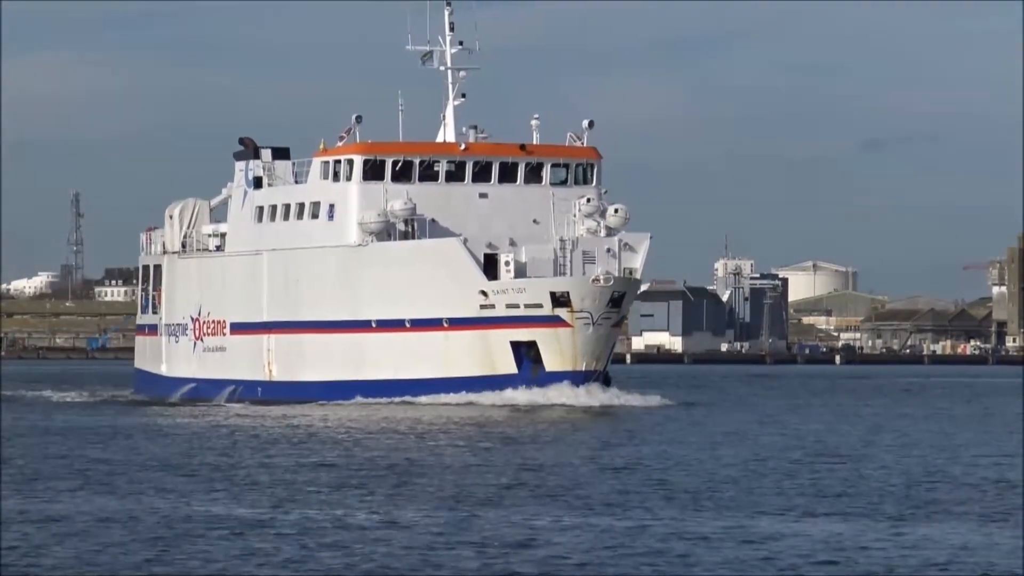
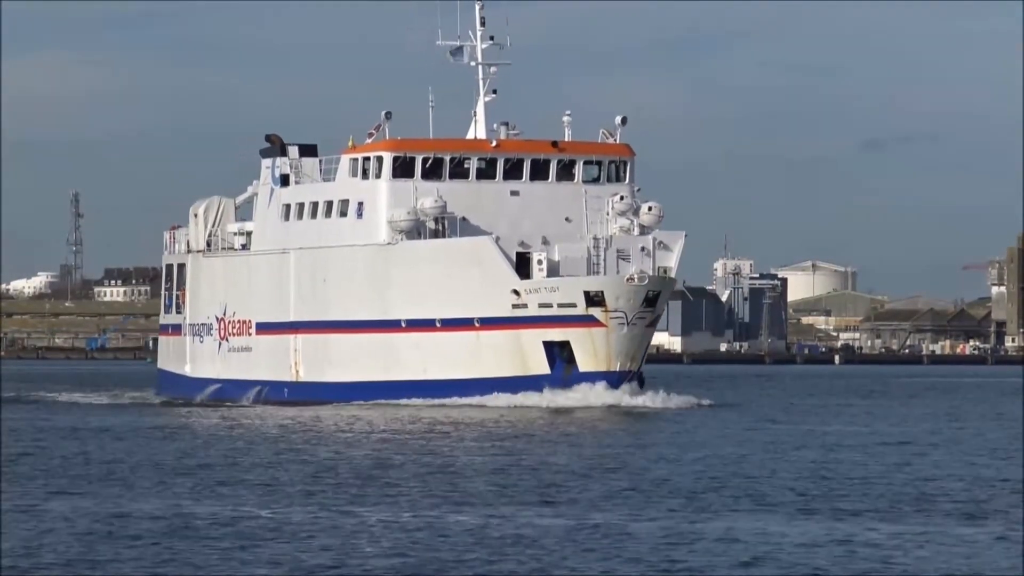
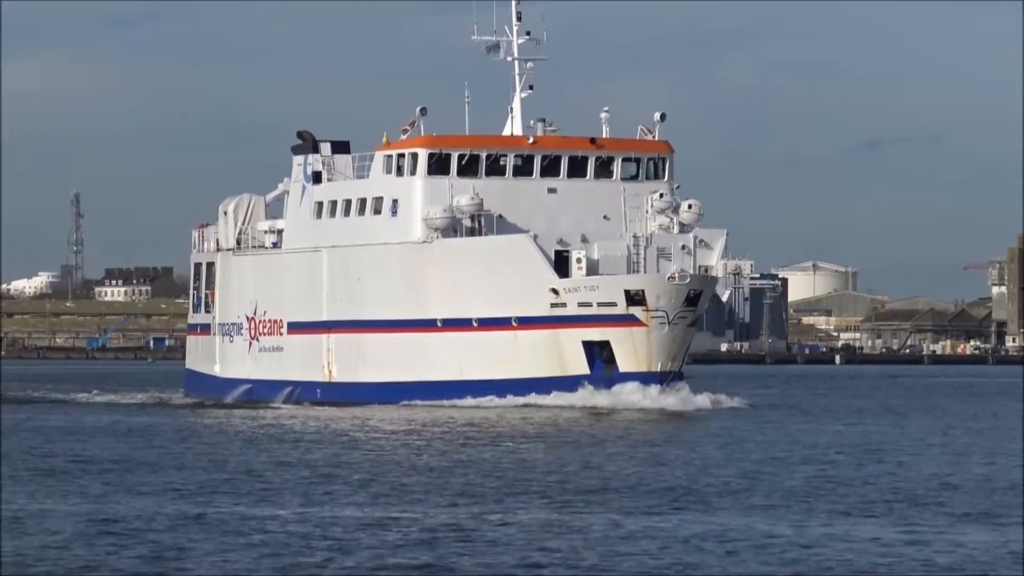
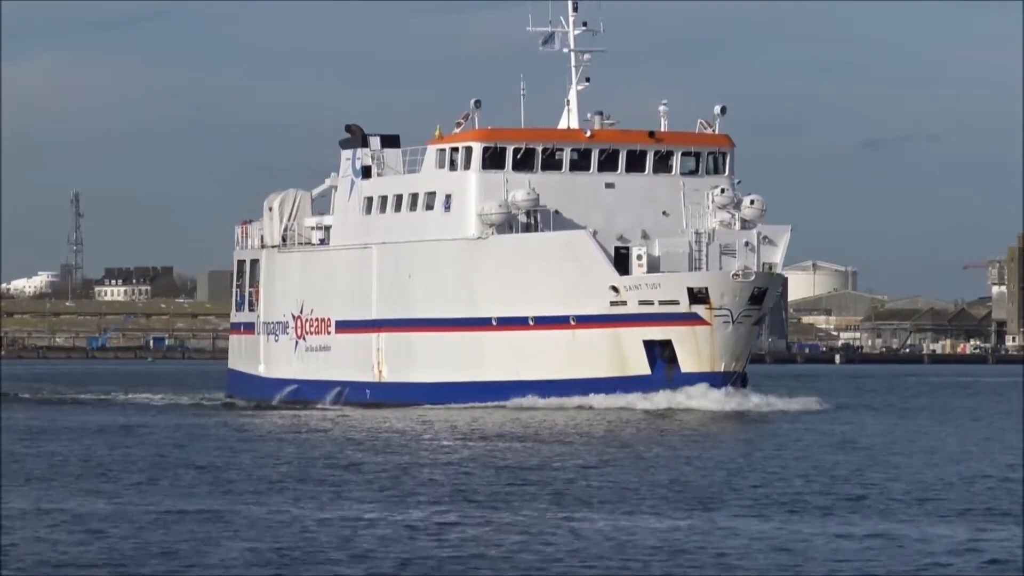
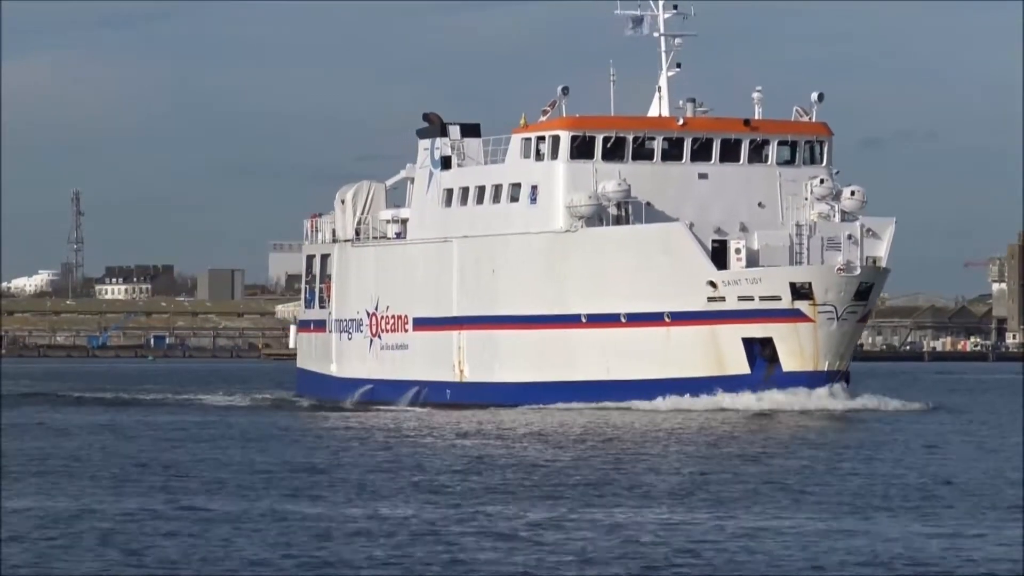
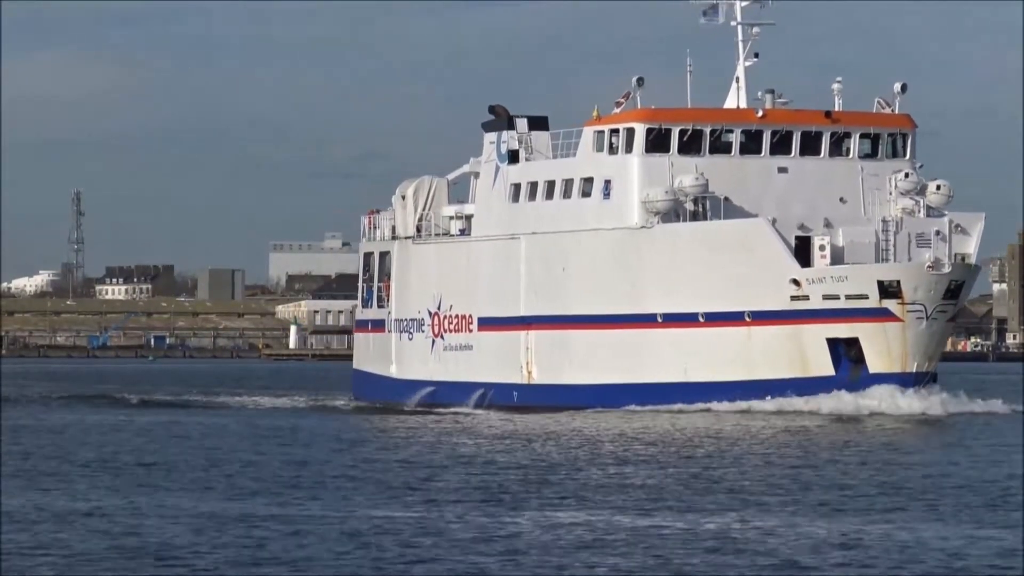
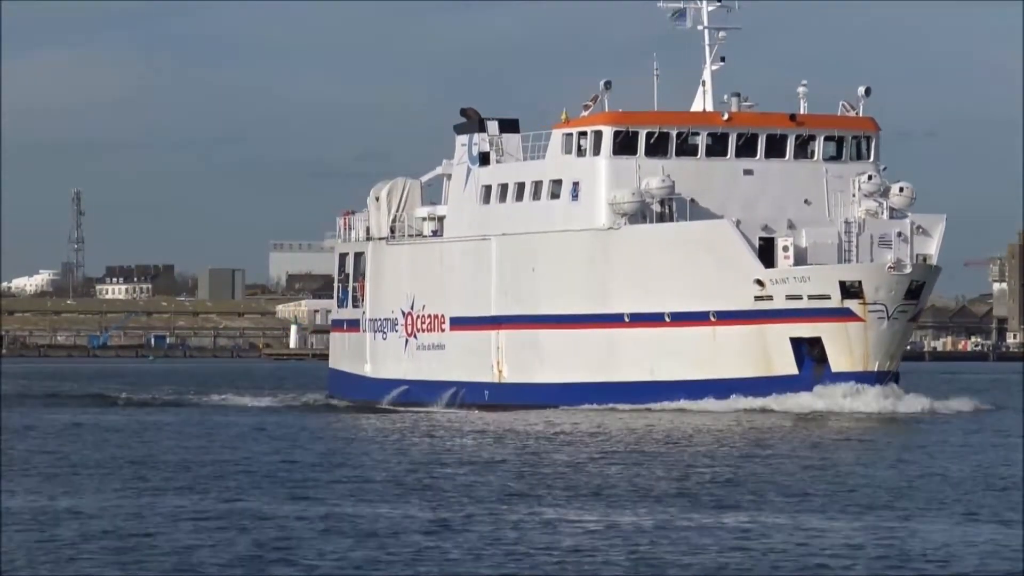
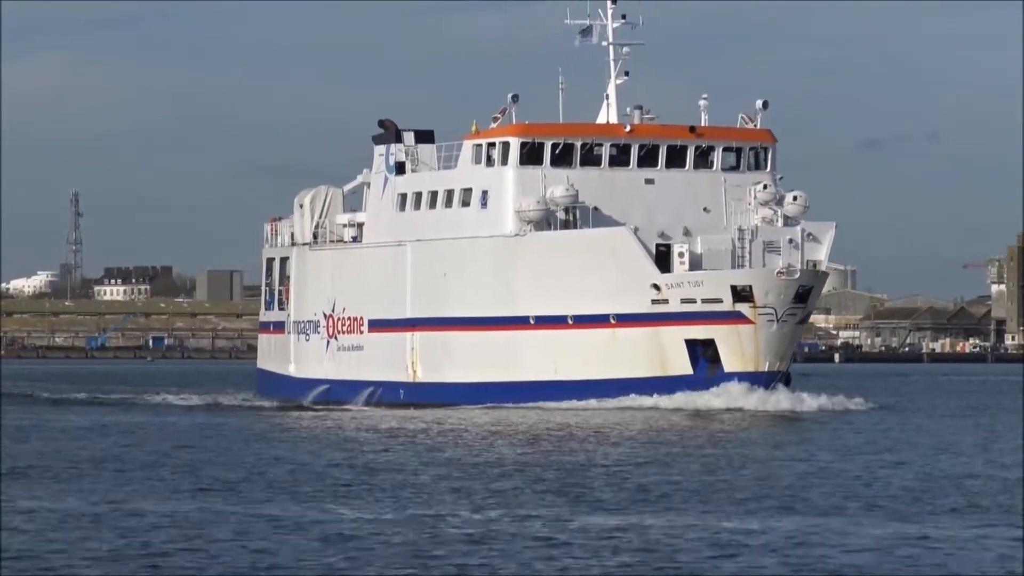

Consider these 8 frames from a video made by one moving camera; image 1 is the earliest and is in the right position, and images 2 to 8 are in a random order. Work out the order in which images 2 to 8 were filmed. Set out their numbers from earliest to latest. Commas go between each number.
2, 3, 4, 8, 5, 7, 6
